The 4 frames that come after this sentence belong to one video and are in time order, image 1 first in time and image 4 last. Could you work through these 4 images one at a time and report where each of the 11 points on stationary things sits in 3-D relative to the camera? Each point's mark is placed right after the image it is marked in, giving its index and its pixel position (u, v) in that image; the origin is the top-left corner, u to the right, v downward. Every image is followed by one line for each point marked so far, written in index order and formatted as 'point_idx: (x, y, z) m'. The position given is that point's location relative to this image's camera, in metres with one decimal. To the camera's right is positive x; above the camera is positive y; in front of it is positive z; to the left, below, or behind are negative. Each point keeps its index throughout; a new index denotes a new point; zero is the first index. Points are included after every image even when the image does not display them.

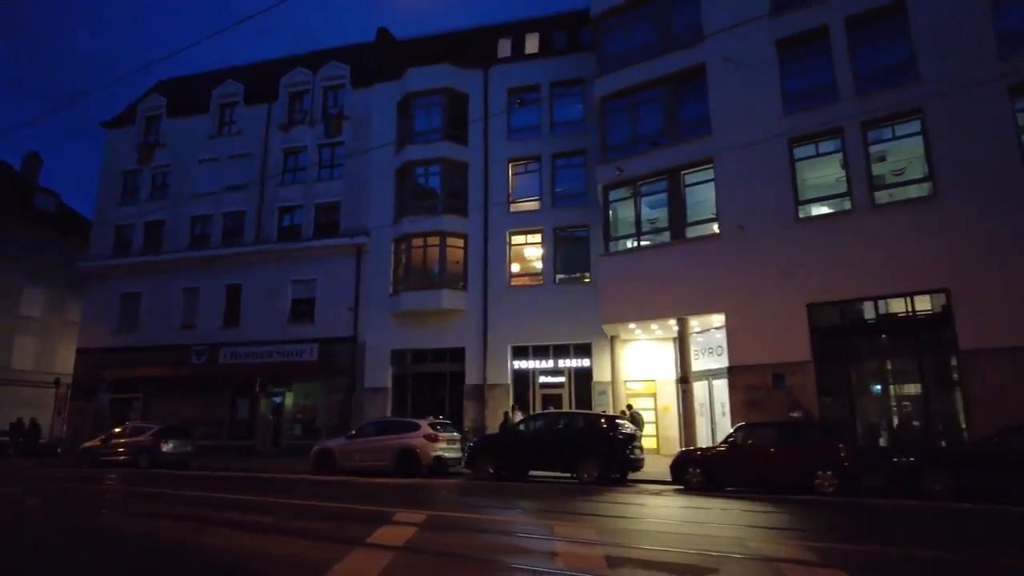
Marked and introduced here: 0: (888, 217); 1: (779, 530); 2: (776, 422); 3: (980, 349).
0: (+10.2, +1.9, +18.6) m
1: (+4.1, -3.9, +11.1) m
2: (+5.7, -2.9, +14.8) m
3: (+11.5, -1.5, +17.0) m
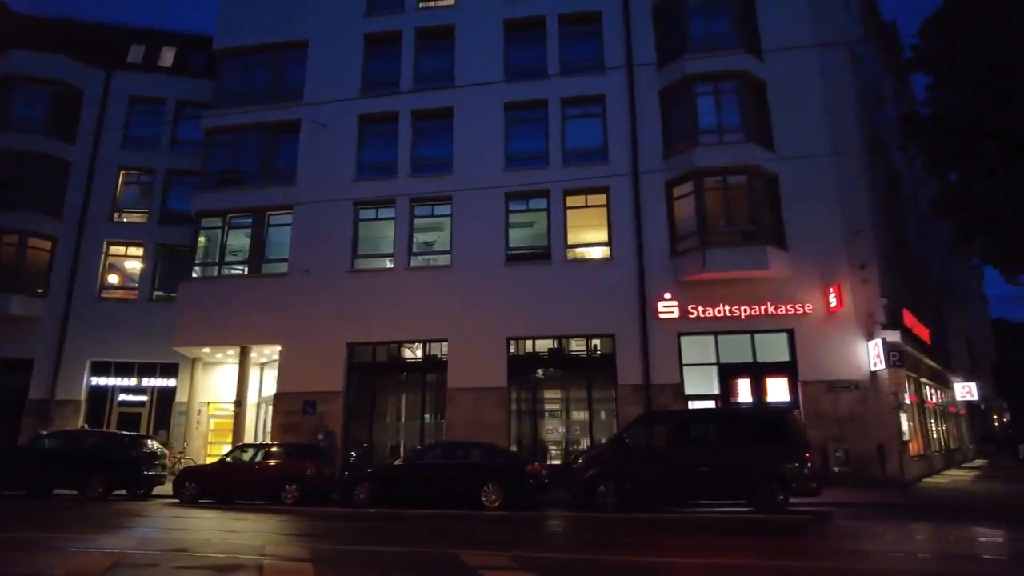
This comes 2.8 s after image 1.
0: (-3.2, +0.3, +23.1) m
1: (-6.1, -4.8, +13.4) m
2: (-6.1, -3.9, +17.5) m
3: (-1.7, -3.2, +21.9) m
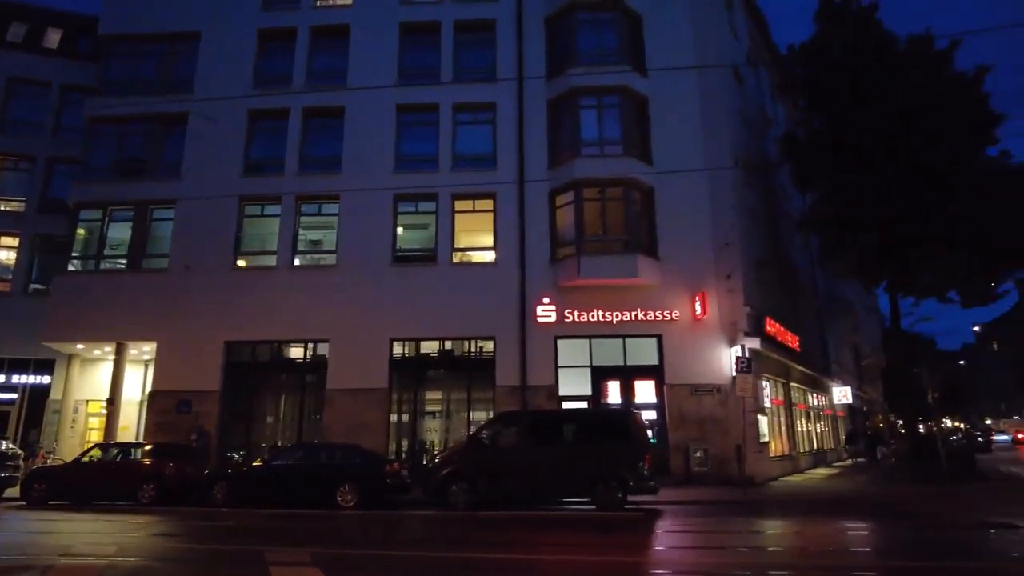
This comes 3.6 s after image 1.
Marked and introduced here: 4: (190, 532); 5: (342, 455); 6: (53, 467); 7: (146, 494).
0: (-7.1, +0.4, +23.0) m
1: (-9.2, -4.7, +13.1) m
2: (-9.5, -3.9, +17.1) m
3: (-5.5, -3.2, +22.0) m
4: (-6.4, -4.9, +13.8) m
5: (-3.9, -3.9, +15.9) m
6: (-11.3, -4.4, +16.9) m
7: (-8.7, -4.9, +16.4) m
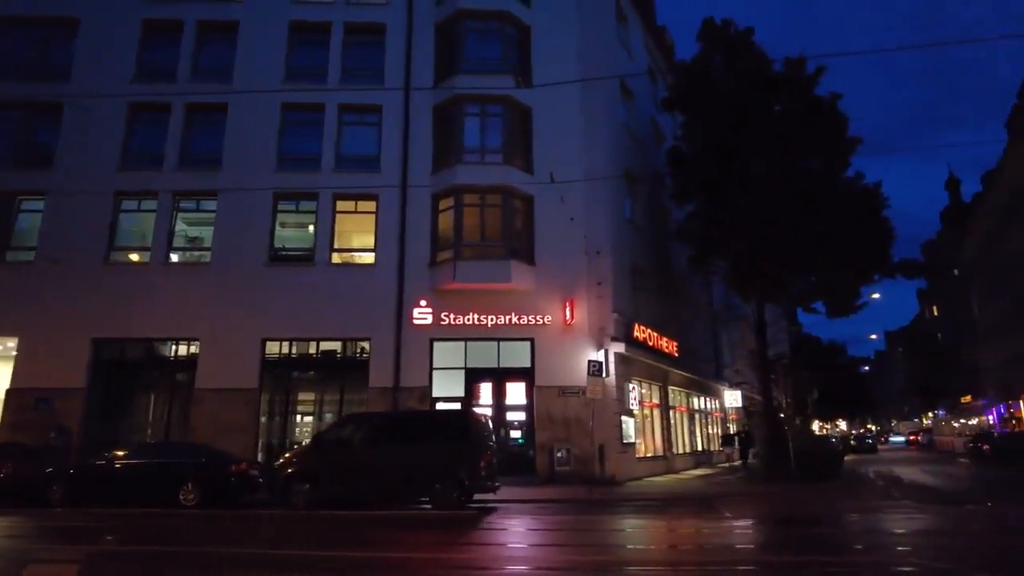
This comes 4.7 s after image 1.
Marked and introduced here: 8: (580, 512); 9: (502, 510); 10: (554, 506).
0: (-11.1, +0.5, +22.6) m
1: (-12.5, -4.6, +12.6) m
2: (-13.2, -3.7, +16.6) m
3: (-9.6, -3.1, +21.8) m
4: (-9.8, -4.8, +13.5) m
5: (-7.5, -3.9, +15.9) m
6: (-14.9, -4.2, +16.2) m
7: (-12.3, -4.8, +16.0) m
8: (+1.8, -5.8, +17.8) m
9: (-0.1, -5.4, +16.7) m
10: (+1.1, -5.8, +18.2) m
